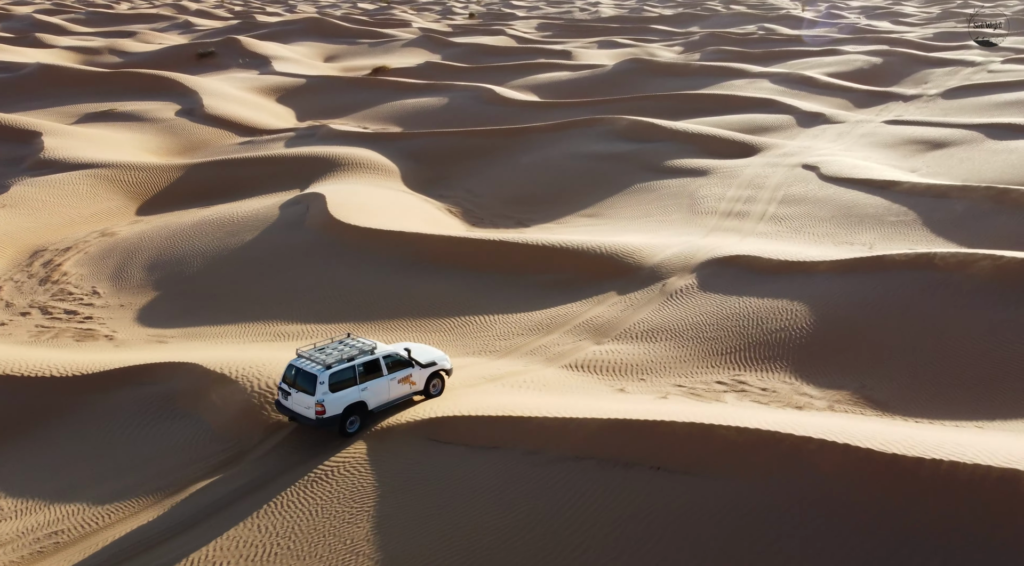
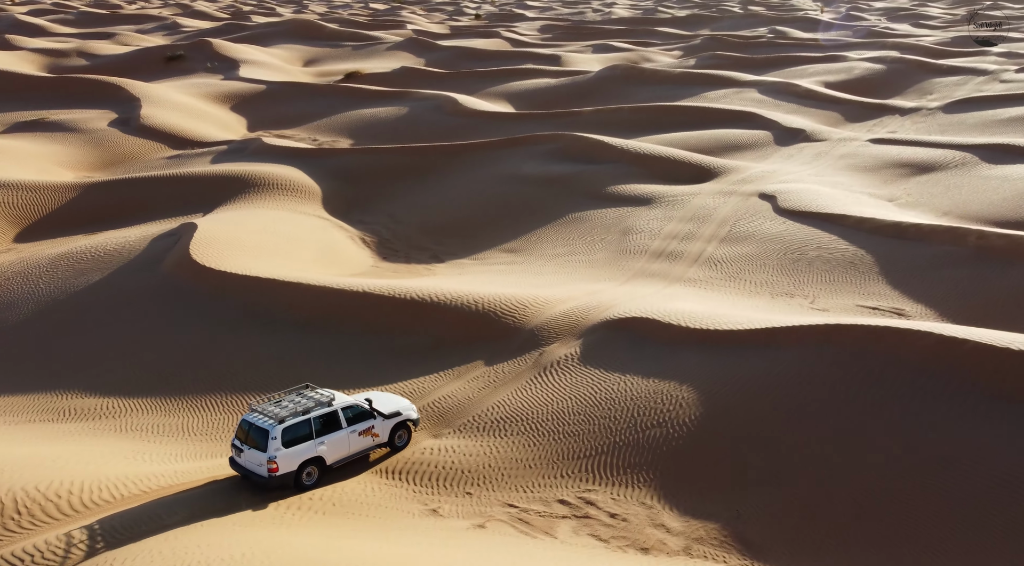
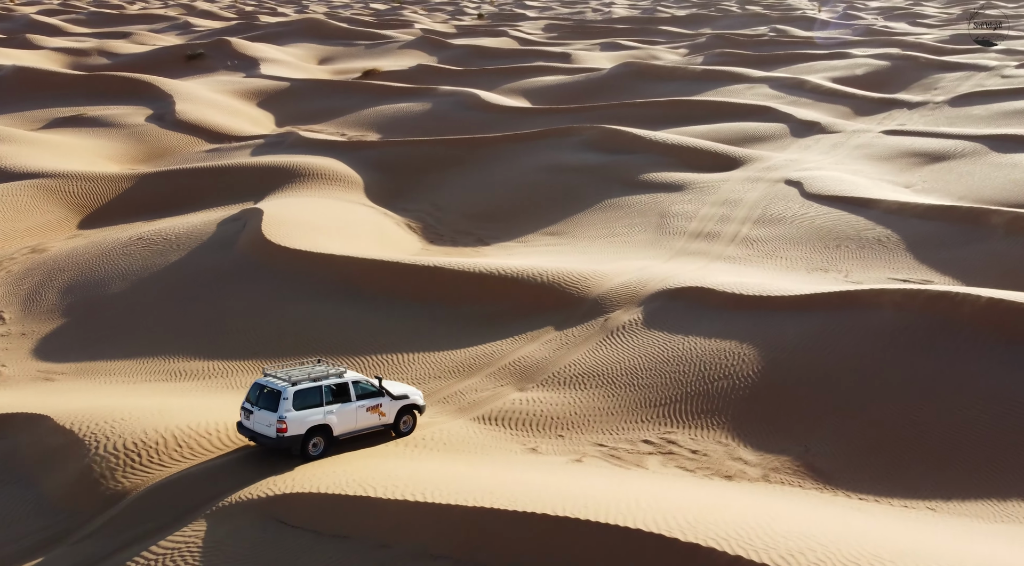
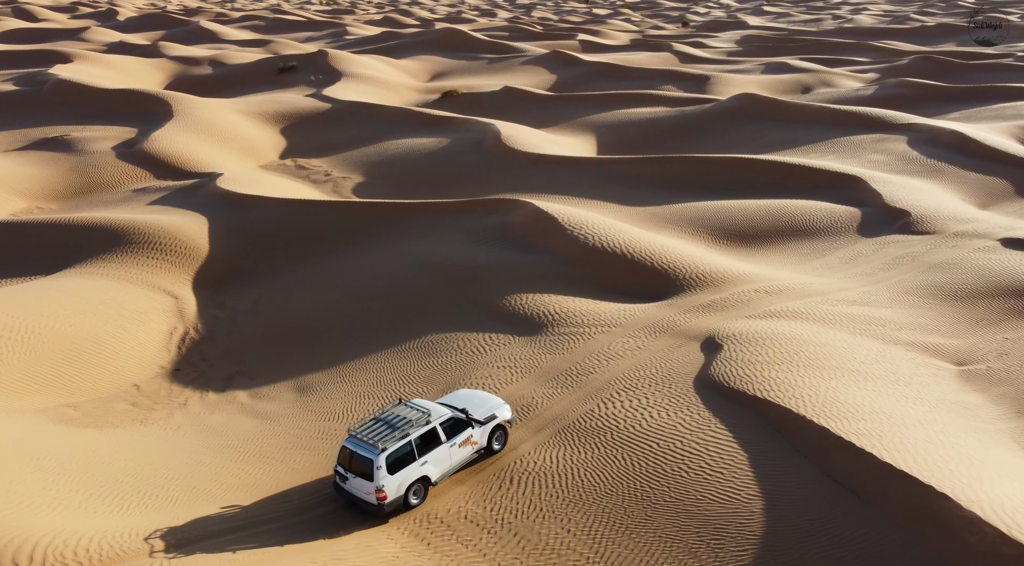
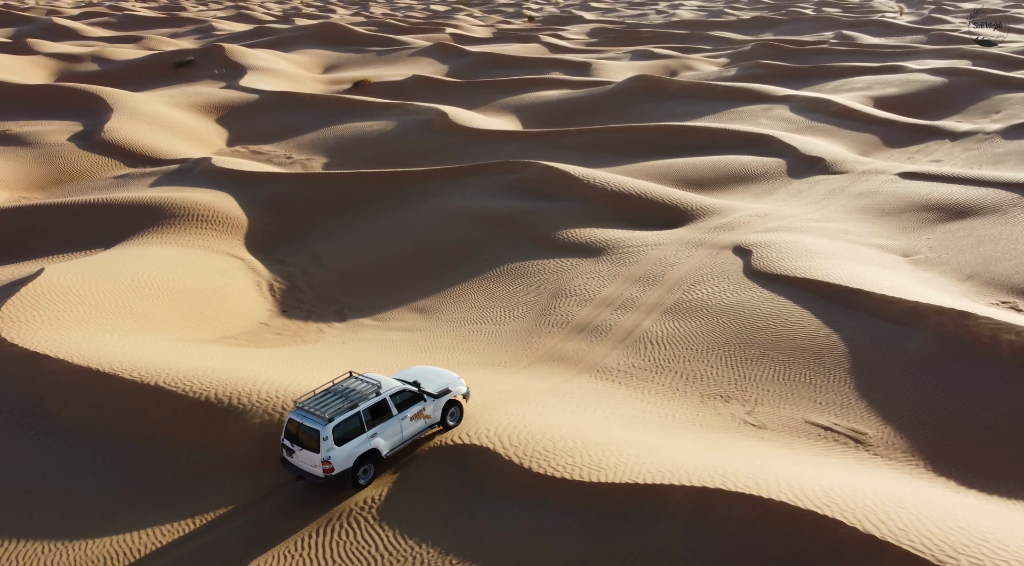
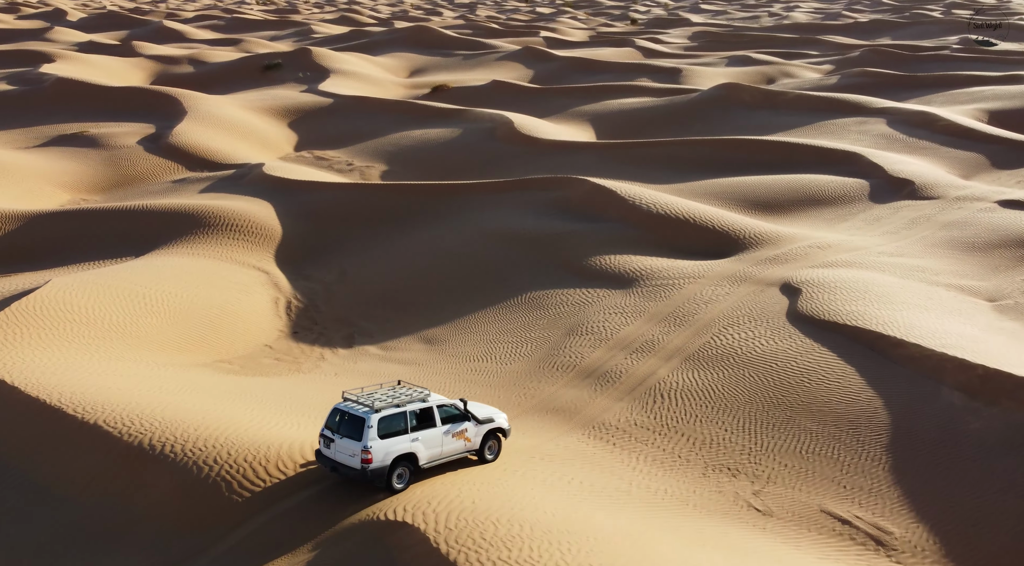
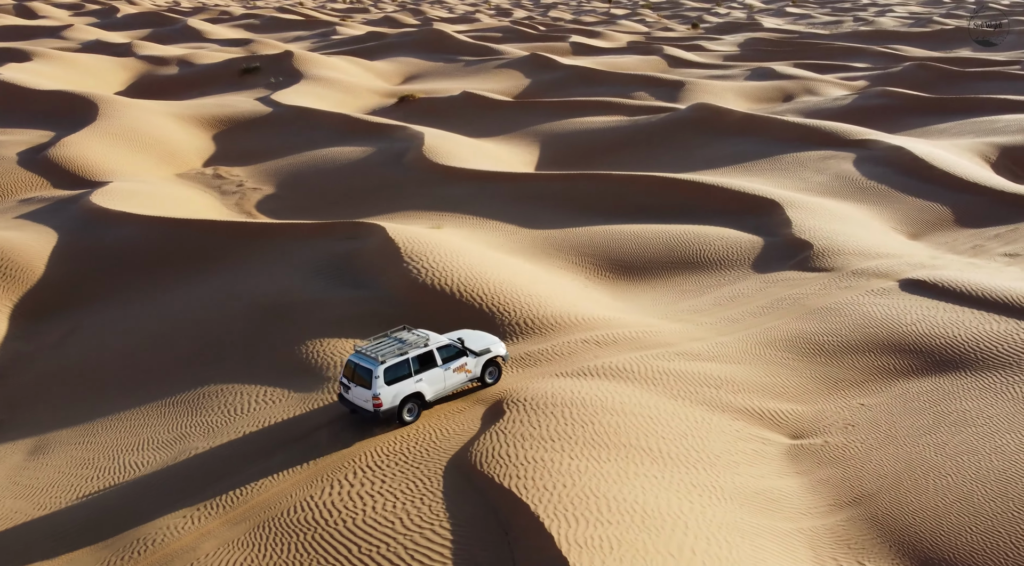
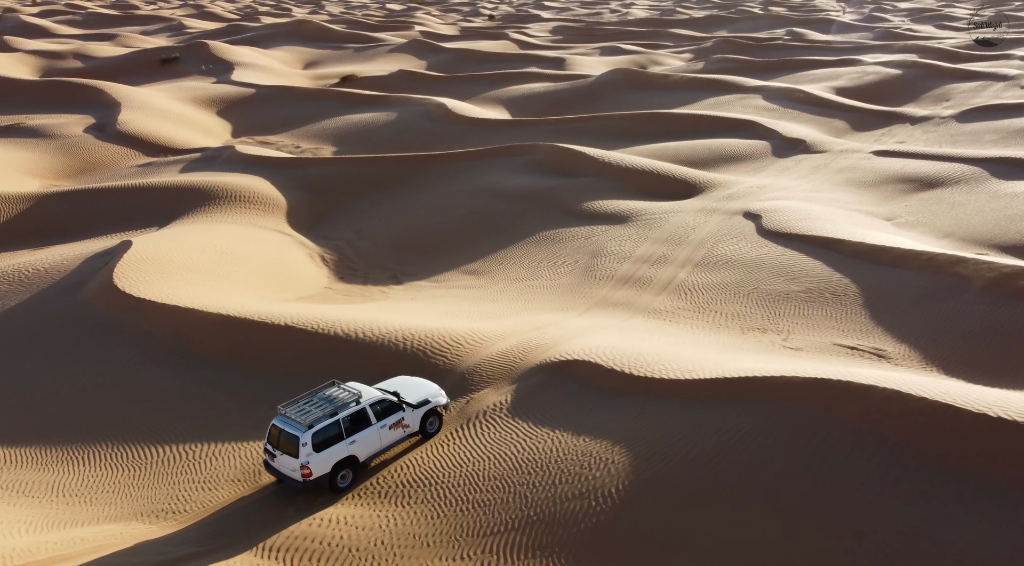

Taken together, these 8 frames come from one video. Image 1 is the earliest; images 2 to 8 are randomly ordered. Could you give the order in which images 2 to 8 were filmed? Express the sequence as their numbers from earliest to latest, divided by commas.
3, 2, 8, 5, 6, 4, 7
